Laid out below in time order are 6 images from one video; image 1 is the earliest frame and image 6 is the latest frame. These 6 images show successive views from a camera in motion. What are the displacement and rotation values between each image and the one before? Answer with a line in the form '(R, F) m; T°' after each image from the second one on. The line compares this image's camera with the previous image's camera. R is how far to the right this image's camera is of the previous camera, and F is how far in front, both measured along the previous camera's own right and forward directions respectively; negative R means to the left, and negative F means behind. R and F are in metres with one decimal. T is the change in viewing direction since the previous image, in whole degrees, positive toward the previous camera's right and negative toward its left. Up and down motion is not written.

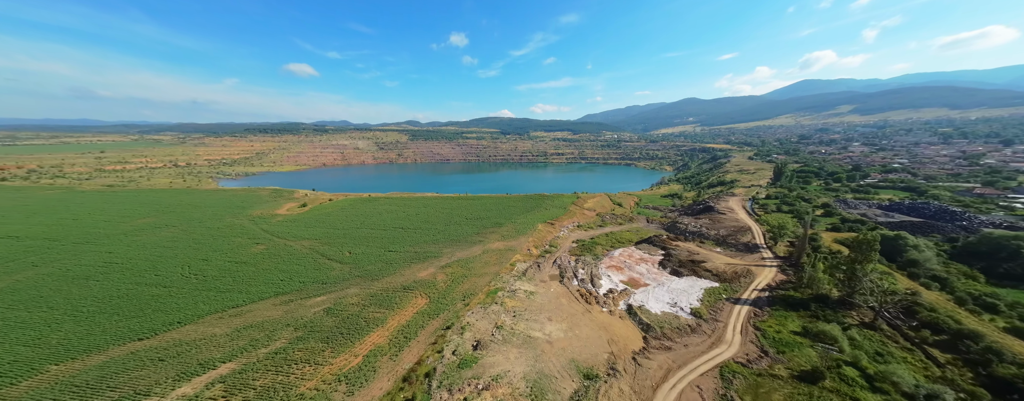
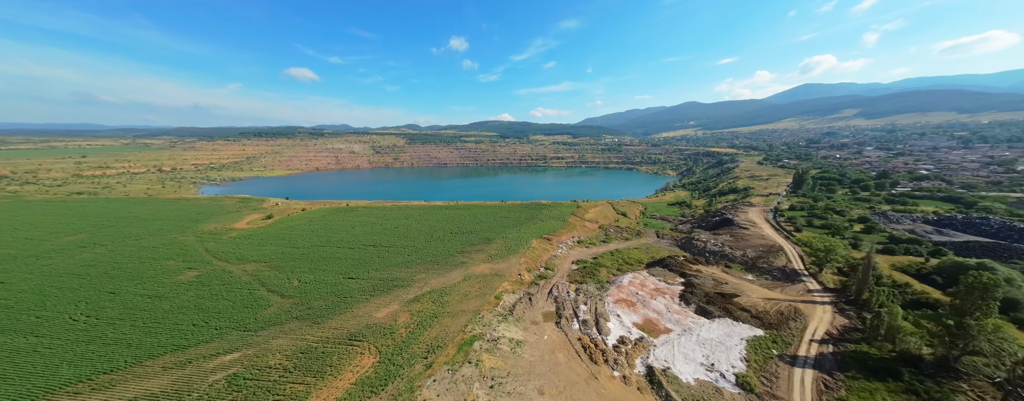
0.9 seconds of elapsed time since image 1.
(+1.3, +5.5) m; 0°
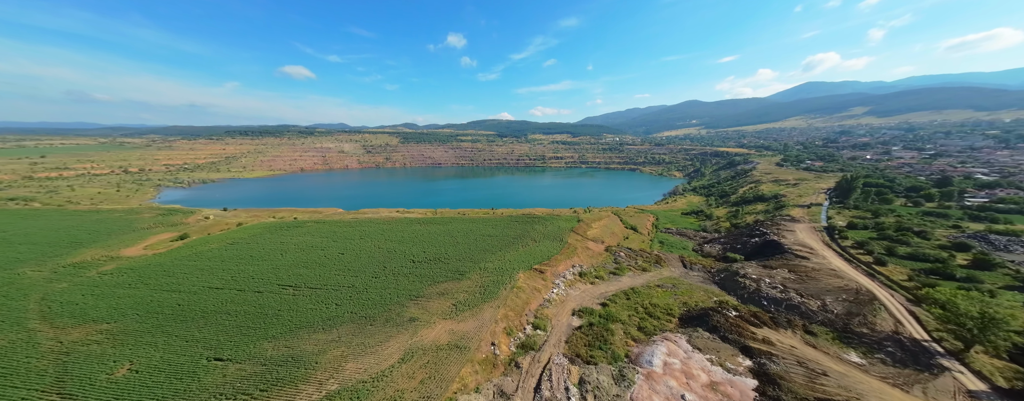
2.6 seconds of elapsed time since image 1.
(+2.0, +9.5) m; 0°
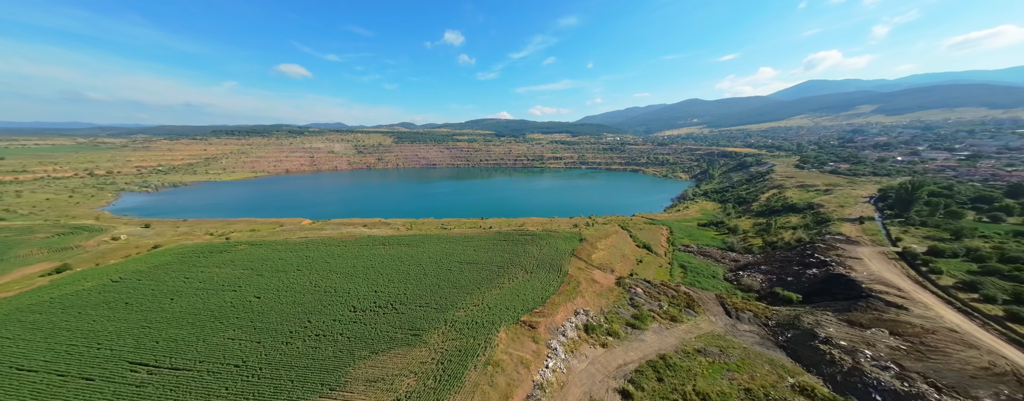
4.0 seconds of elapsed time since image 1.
(+1.6, +8.0) m; 0°
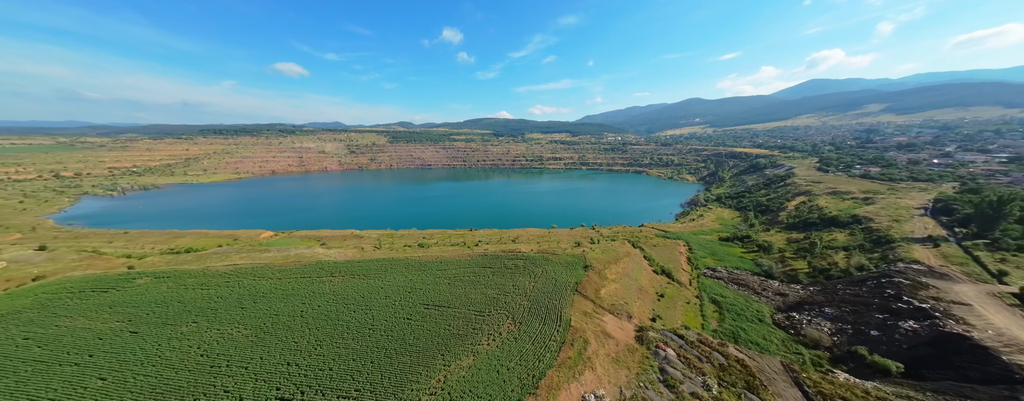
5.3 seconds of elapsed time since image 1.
(+1.3, +7.3) m; 0°
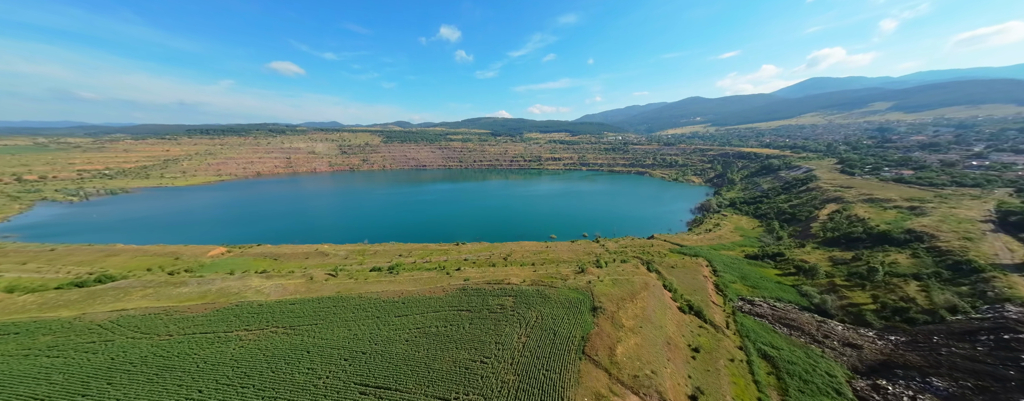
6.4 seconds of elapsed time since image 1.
(+1.1, +6.7) m; 0°
